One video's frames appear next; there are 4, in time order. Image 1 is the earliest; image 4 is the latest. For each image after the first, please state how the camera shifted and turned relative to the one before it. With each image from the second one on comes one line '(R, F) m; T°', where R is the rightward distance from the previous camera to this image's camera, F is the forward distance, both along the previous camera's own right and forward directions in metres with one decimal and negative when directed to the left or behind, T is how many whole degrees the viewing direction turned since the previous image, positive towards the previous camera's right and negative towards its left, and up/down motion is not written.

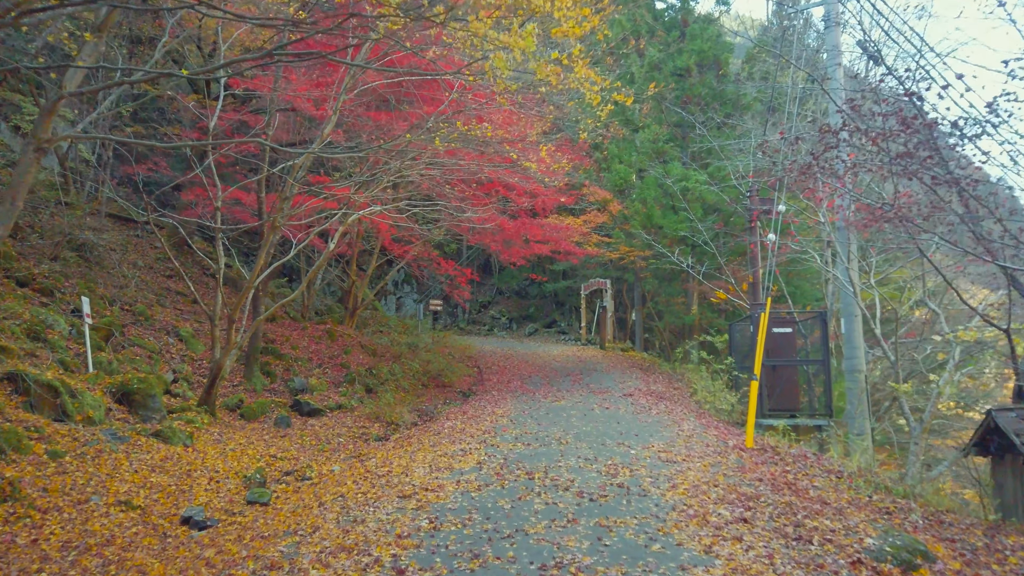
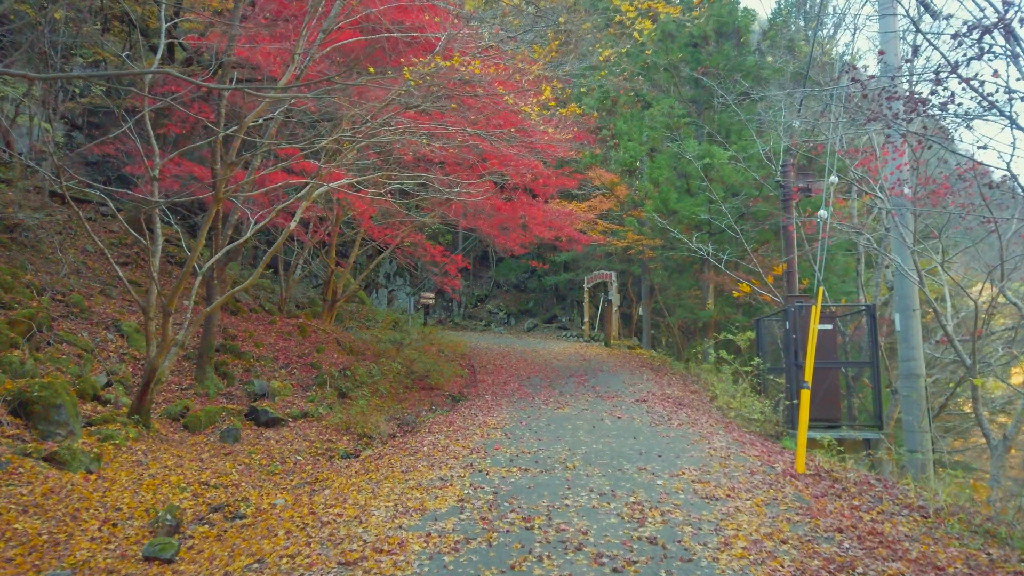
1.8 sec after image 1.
(0.0, +1.6) m; 0°
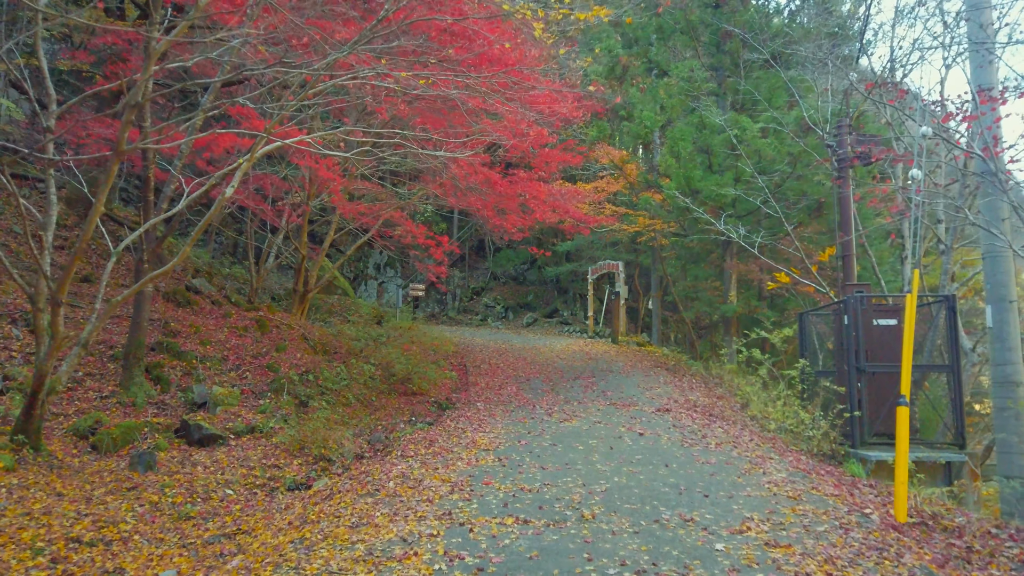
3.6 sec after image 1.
(0.0, +1.8) m; 0°
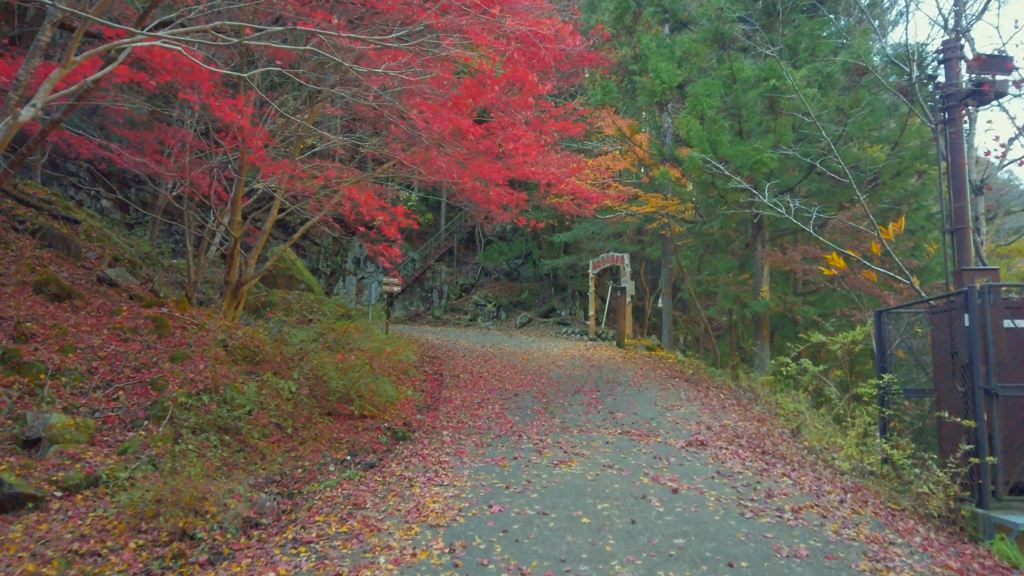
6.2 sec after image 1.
(+0.2, +2.5) m; 0°
